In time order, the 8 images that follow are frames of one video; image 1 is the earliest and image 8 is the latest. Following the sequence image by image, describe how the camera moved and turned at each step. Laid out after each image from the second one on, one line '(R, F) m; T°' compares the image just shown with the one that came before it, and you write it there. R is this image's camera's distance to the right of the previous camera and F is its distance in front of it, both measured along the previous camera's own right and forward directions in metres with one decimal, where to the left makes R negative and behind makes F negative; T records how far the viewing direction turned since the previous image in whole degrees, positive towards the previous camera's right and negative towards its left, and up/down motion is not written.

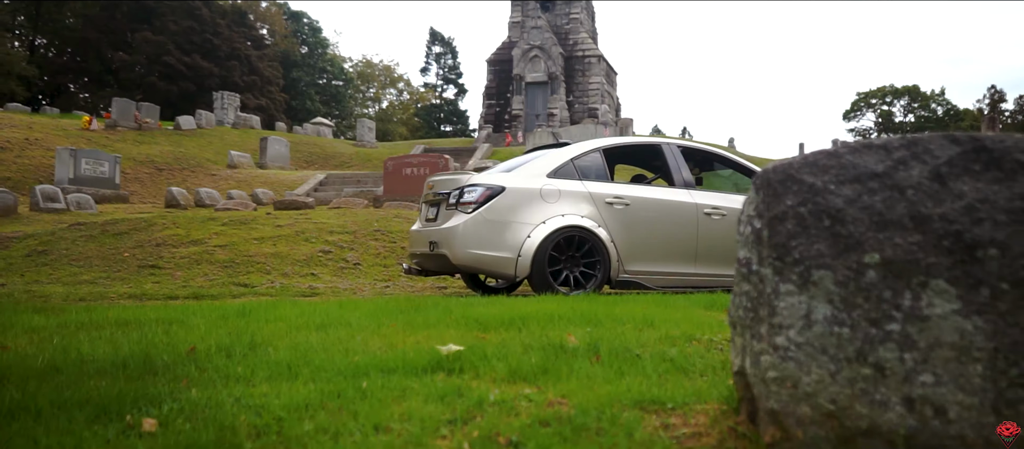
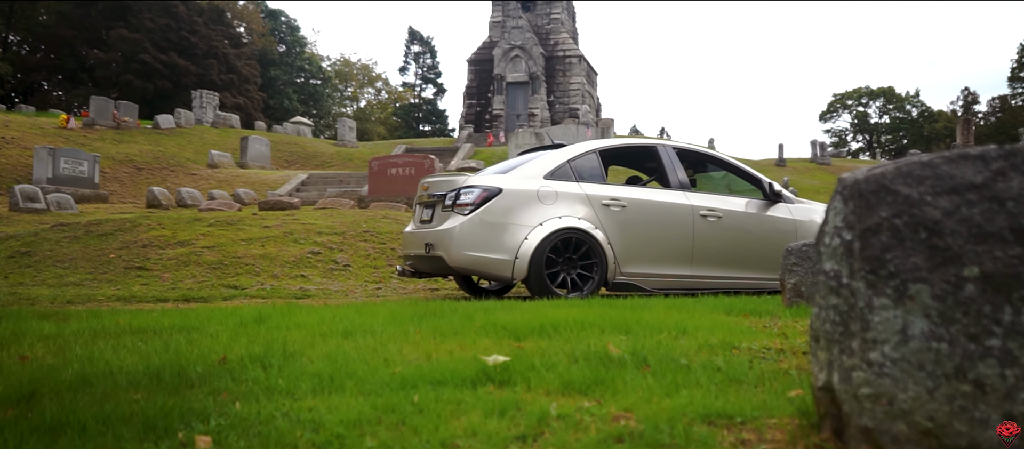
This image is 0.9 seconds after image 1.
(-0.3, +0.1) m; +1°
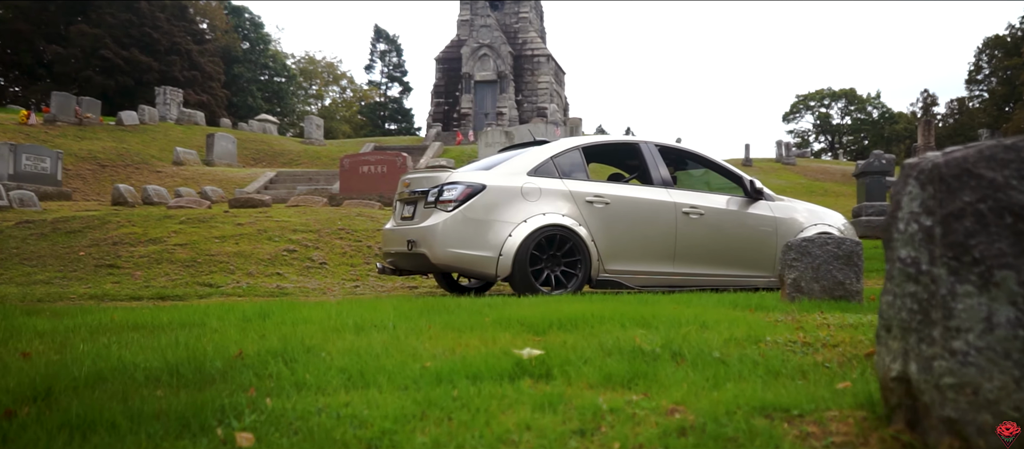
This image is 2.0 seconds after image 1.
(-0.3, +0.1) m; +2°
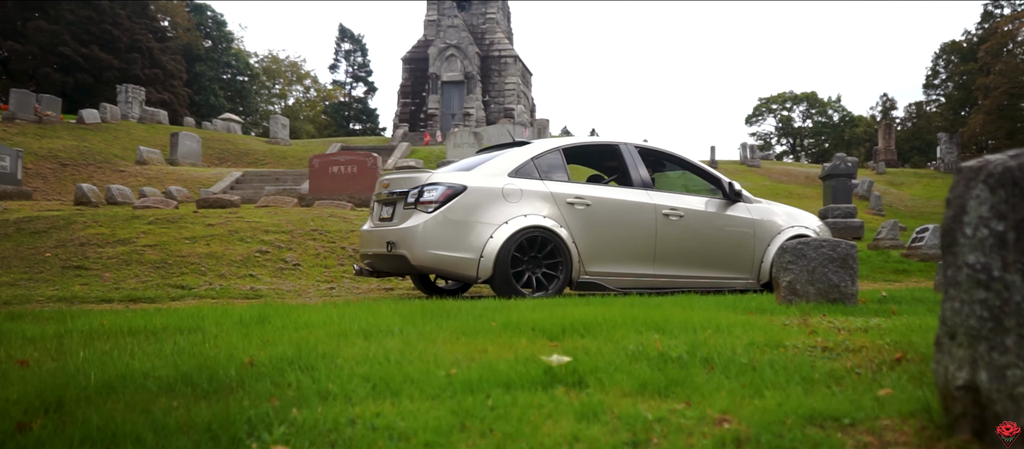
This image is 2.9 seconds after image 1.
(-0.2, +0.1) m; +2°
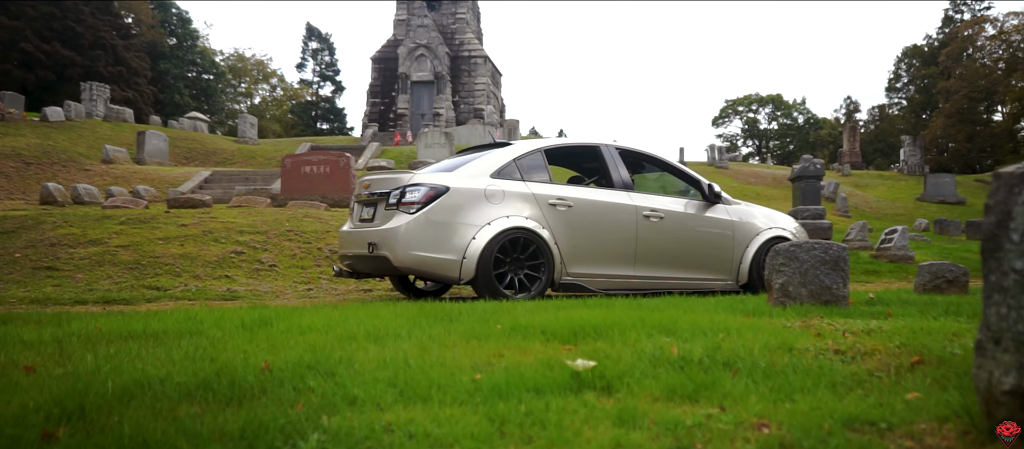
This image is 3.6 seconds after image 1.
(-0.2, 0.0) m; +2°
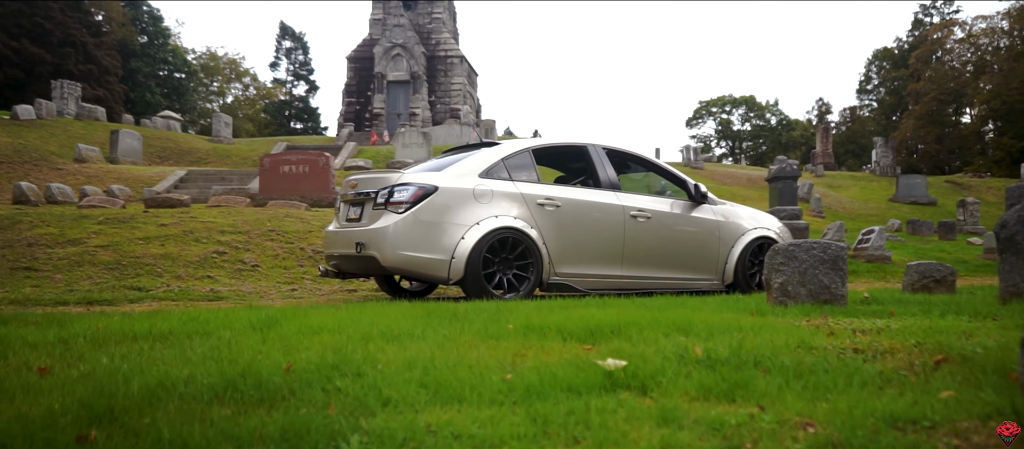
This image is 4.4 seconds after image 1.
(-0.2, 0.0) m; +1°
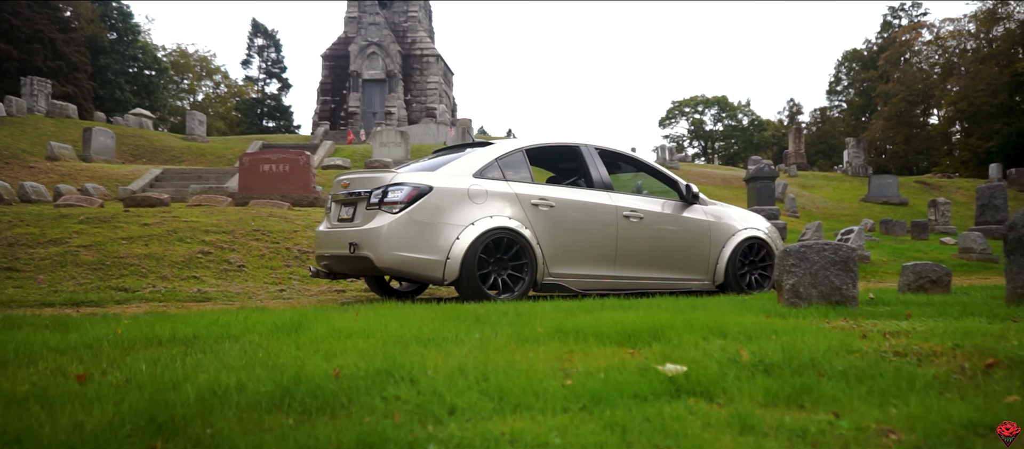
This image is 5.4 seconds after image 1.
(-0.3, +0.1) m; +1°
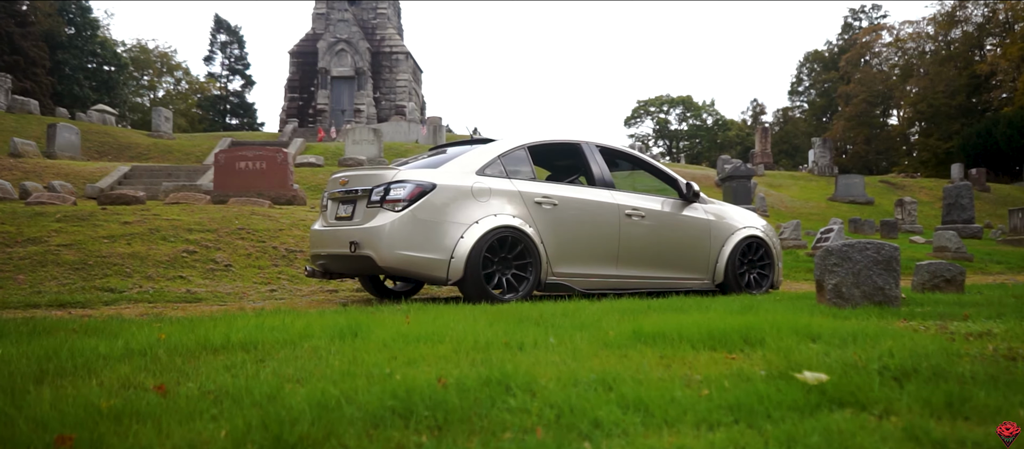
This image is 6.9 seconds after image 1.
(-0.5, +0.2) m; +1°
